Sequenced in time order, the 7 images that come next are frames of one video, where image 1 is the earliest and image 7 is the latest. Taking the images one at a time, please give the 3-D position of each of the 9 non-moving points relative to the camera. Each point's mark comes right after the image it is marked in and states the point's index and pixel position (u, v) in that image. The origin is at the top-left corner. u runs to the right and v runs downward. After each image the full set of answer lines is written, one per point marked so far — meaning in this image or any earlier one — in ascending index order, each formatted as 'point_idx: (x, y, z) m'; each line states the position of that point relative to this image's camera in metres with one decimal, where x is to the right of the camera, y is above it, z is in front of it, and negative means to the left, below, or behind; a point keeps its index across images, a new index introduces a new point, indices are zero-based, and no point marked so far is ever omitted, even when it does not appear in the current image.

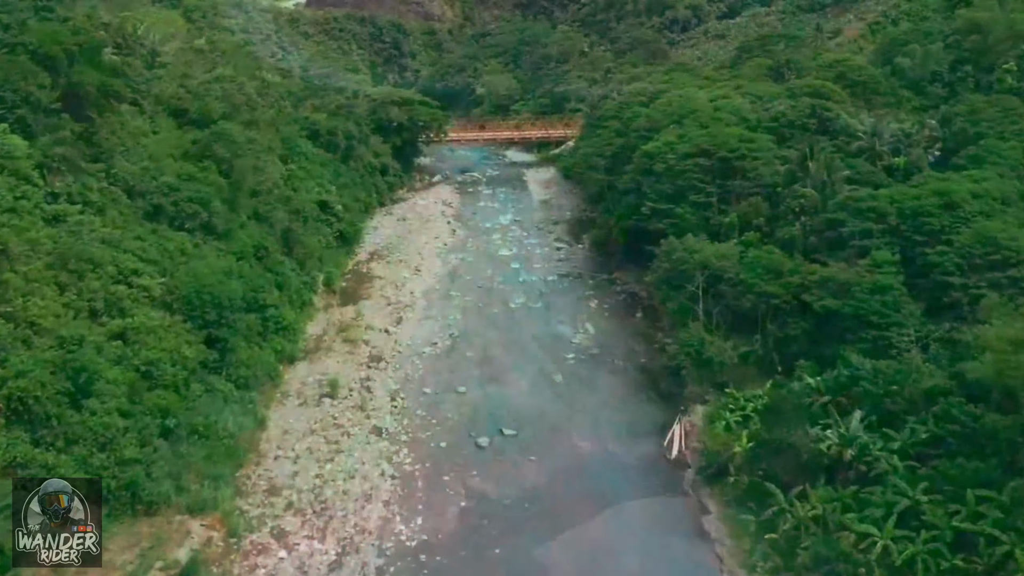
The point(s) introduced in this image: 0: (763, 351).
0: (+3.7, -0.9, +19.4) m
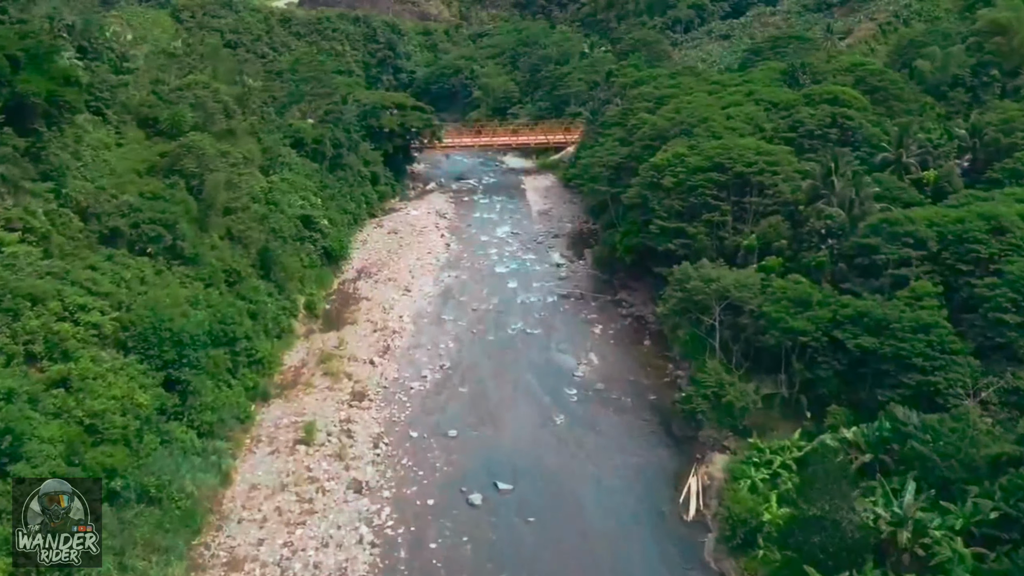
0: (+3.7, -1.4, +17.4) m
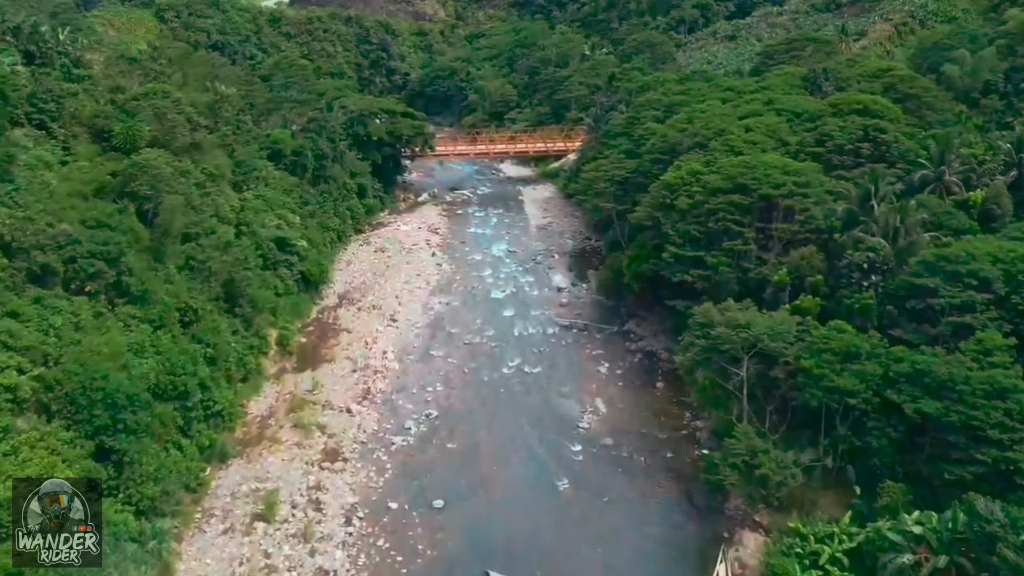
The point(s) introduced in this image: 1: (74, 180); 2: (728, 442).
0: (+3.6, -2.0, +14.8) m
1: (-6.4, +1.6, +19.3) m
2: (+2.6, -1.8, +15.7) m
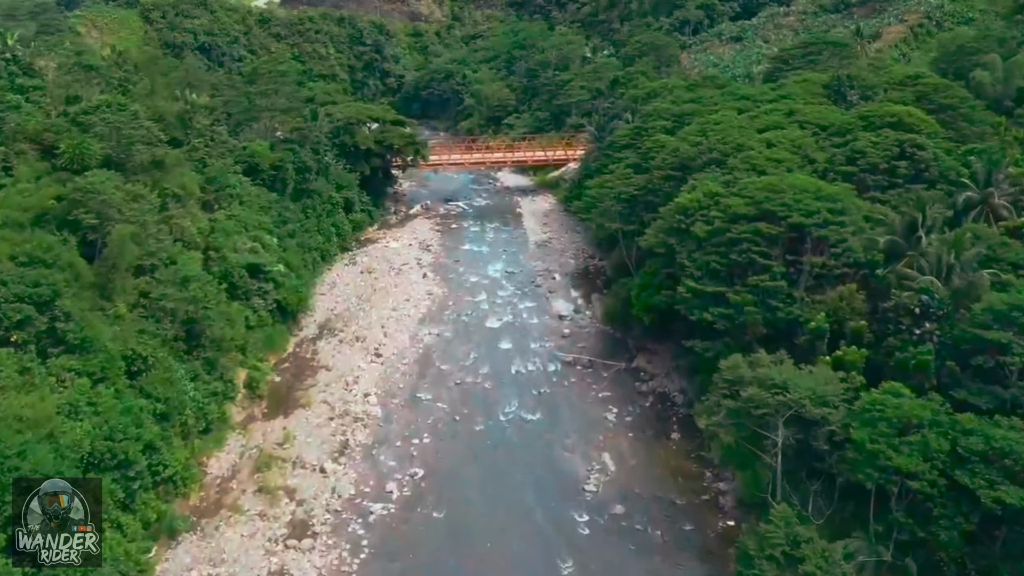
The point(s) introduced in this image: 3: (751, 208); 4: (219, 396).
0: (+3.6, -2.5, +12.4) m
1: (-6.4, +1.0, +16.9) m
2: (+2.5, -2.4, +13.3) m
3: (+3.3, +1.1, +18.5) m
4: (-4.1, -1.5, +18.5) m
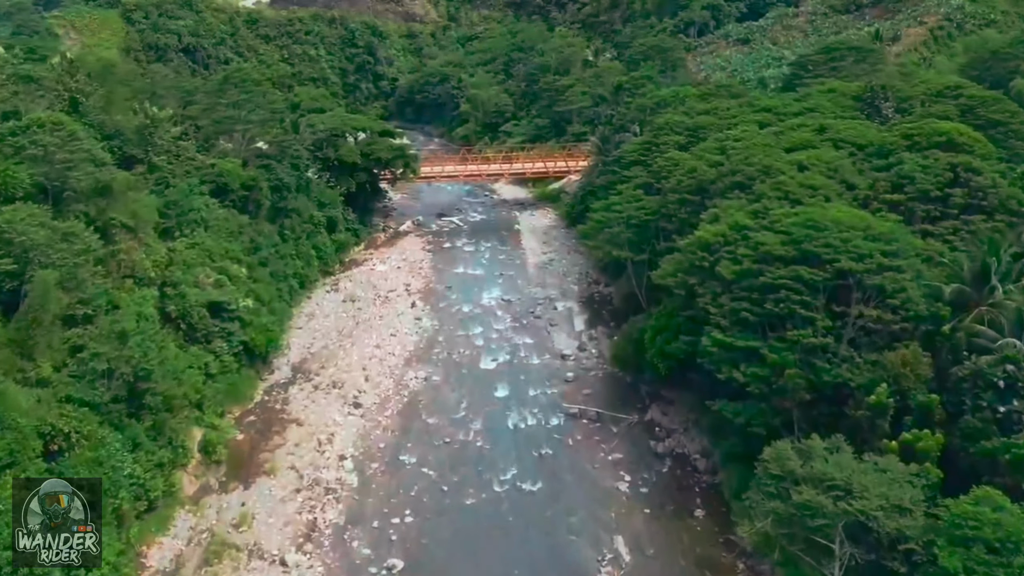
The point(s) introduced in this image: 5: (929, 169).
0: (+3.5, -3.2, +9.7) m
1: (-6.5, +0.4, +14.2) m
2: (+2.5, -3.0, +10.6) m
3: (+3.3, +0.5, +15.8) m
4: (-4.2, -2.1, +15.8) m
5: (+5.9, +1.7, +18.8) m
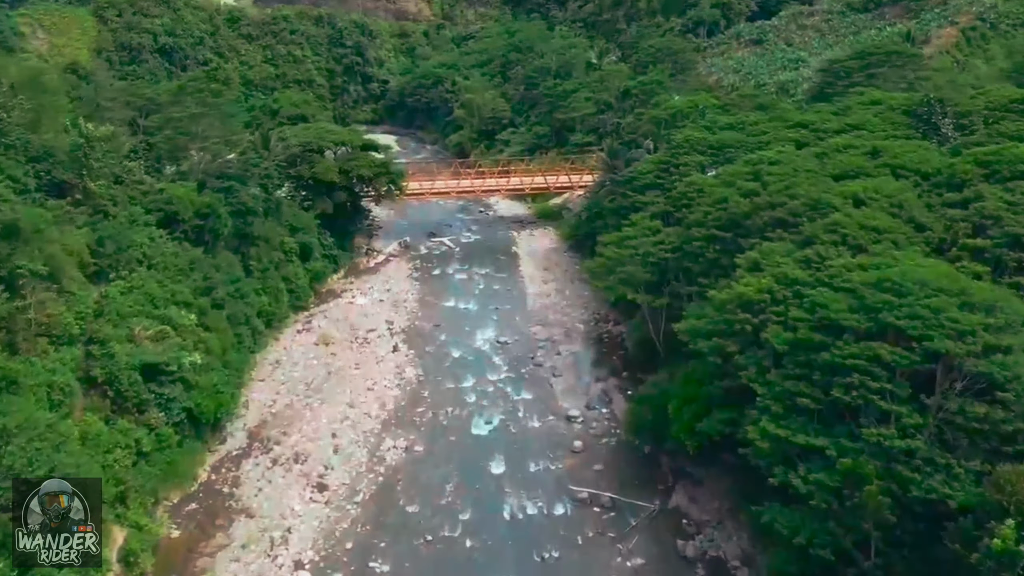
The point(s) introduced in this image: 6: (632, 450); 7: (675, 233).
0: (+3.5, -3.9, +6.3) m
1: (-6.5, -0.3, +10.9) m
2: (+2.4, -3.7, +7.2) m
3: (+3.2, -0.3, +12.4) m
4: (-4.2, -2.9, +12.4) m
5: (+5.9, +1.0, +15.4) m
6: (+1.6, -2.1, +18.2) m
7: (+2.4, +0.7, +19.1) m
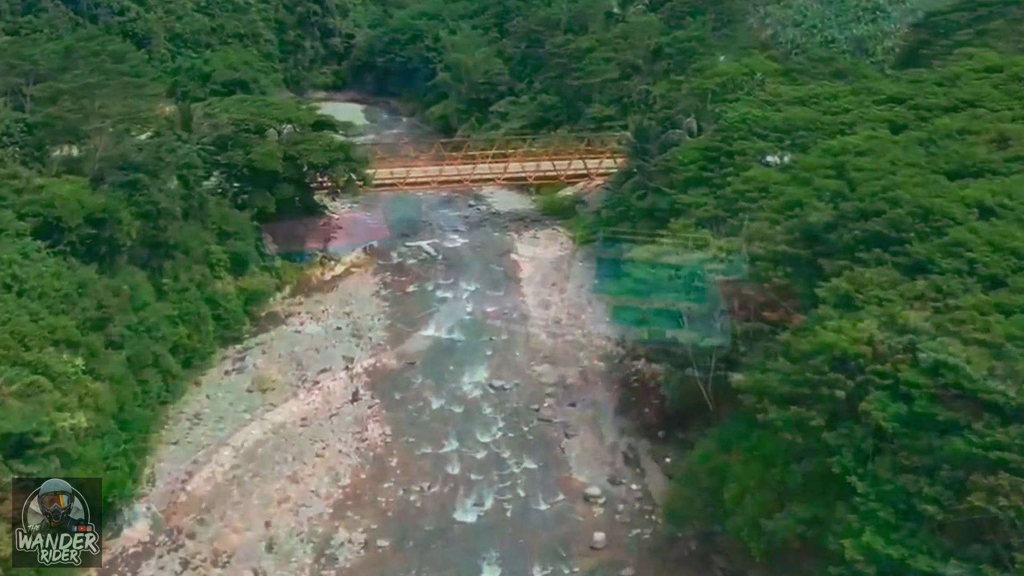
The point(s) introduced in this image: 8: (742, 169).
0: (+3.4, -4.8, +1.9) m
1: (-6.6, -1.0, +6.3) m
2: (+2.4, -4.6, +2.8) m
3: (+3.2, -0.9, +7.8) m
4: (-4.2, -3.4, +8.0) m
5: (+5.9, +0.5, +10.7) m
6: (+1.6, -2.4, +13.7) m
7: (+2.4, +0.4, +14.5) m
8: (+2.8, +1.5, +16.6) m
